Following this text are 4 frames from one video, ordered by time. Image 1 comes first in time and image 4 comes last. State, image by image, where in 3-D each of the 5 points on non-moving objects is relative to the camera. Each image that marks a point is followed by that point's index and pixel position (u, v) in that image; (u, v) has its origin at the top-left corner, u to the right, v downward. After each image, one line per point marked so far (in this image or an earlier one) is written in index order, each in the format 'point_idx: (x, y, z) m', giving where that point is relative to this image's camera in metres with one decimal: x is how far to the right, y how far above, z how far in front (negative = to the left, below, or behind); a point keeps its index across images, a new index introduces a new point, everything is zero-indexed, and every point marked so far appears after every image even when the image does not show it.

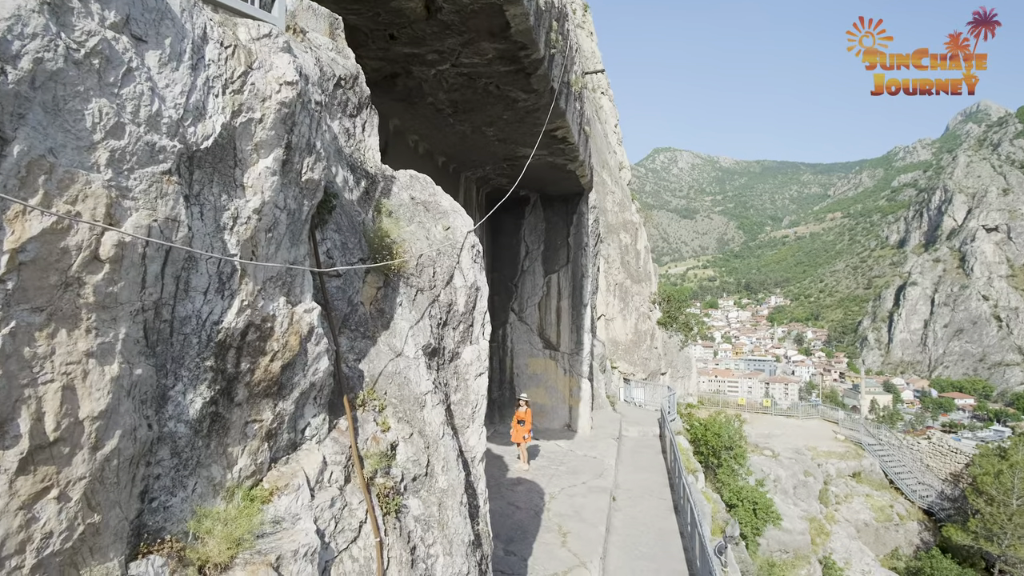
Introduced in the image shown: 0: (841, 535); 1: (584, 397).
0: (+6.9, -5.2, +14.1) m
1: (+1.0, -1.5, +9.2) m
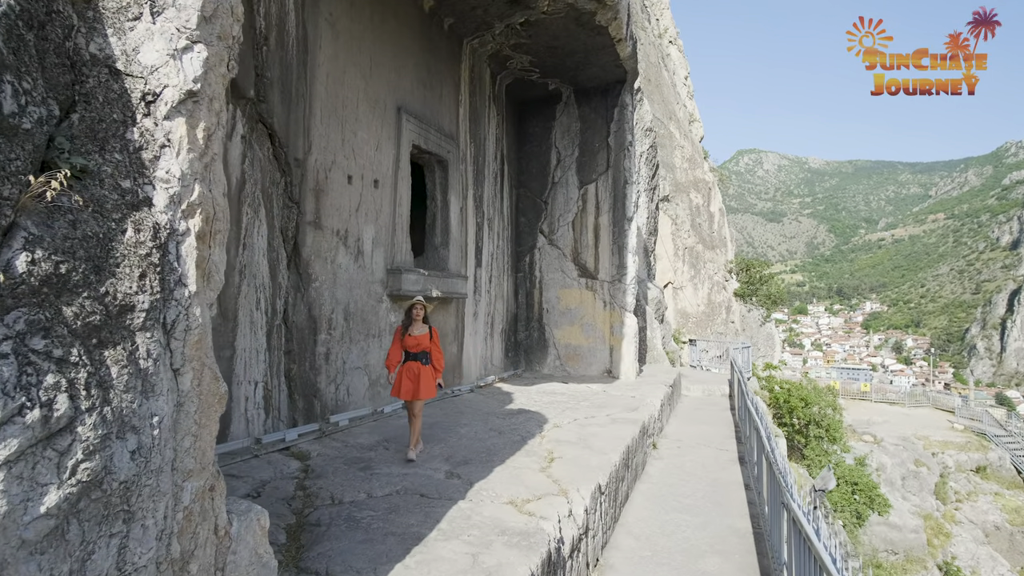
0: (+7.7, -4.3, +11.4) m
1: (+1.3, -0.5, +7.3) m
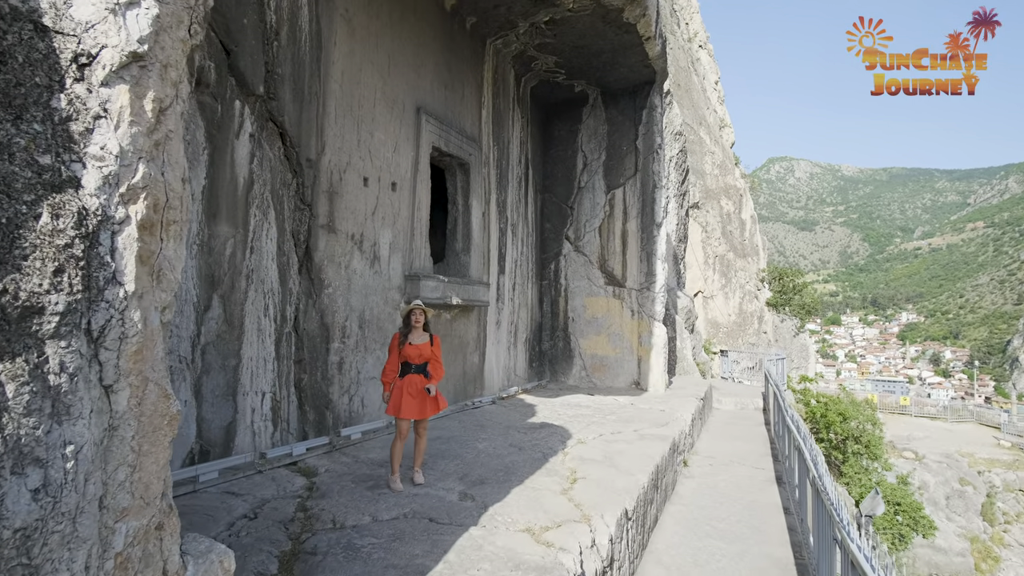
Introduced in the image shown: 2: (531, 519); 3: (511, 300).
0: (+8.1, -4.4, +10.8) m
1: (+1.5, -0.6, +7.0) m
2: (+0.1, -0.8, +2.4) m
3: (0.0, -0.1, +6.6) m
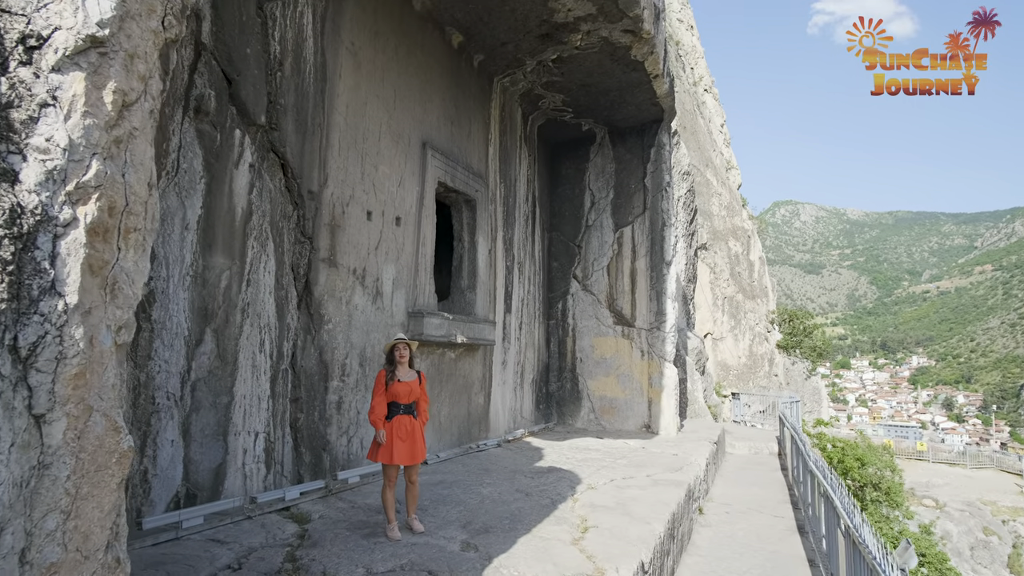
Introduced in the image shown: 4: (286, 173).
0: (+8.2, -5.1, +10.3) m
1: (+1.6, -1.0, +6.8) m
2: (+0.1, -0.9, +2.2) m
3: (+0.1, -0.5, +6.5) m
4: (-1.2, +0.6, +3.4) m
